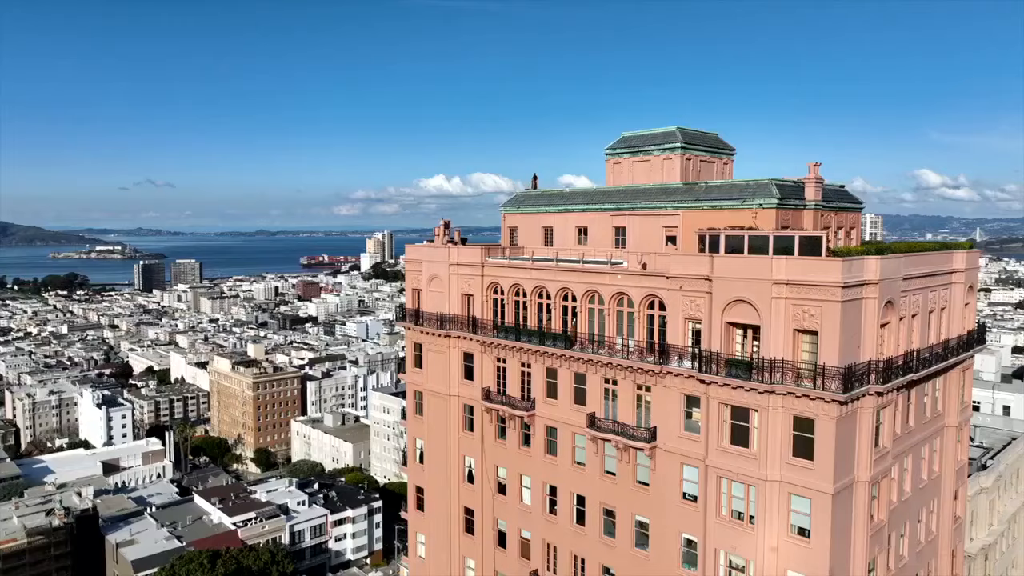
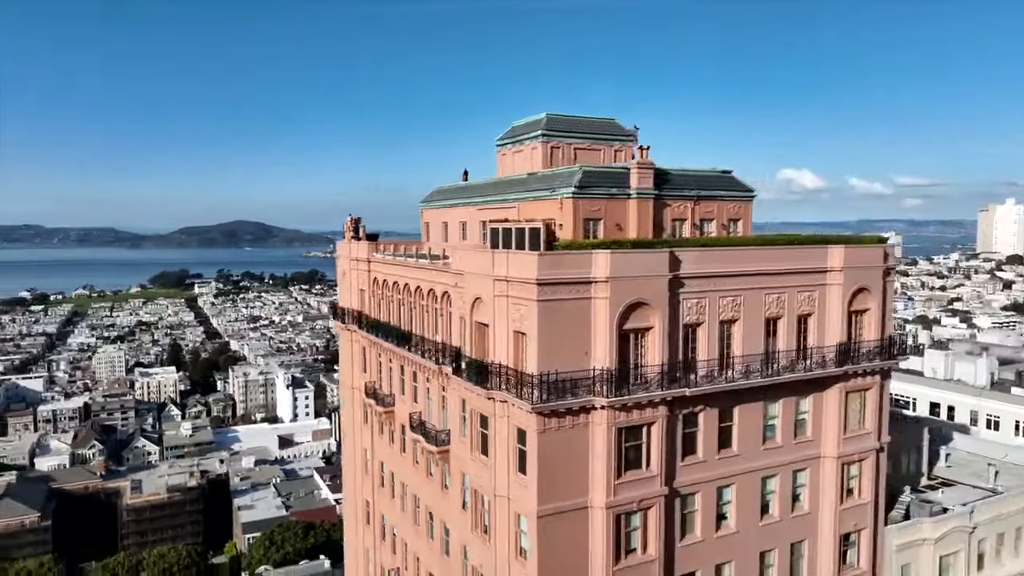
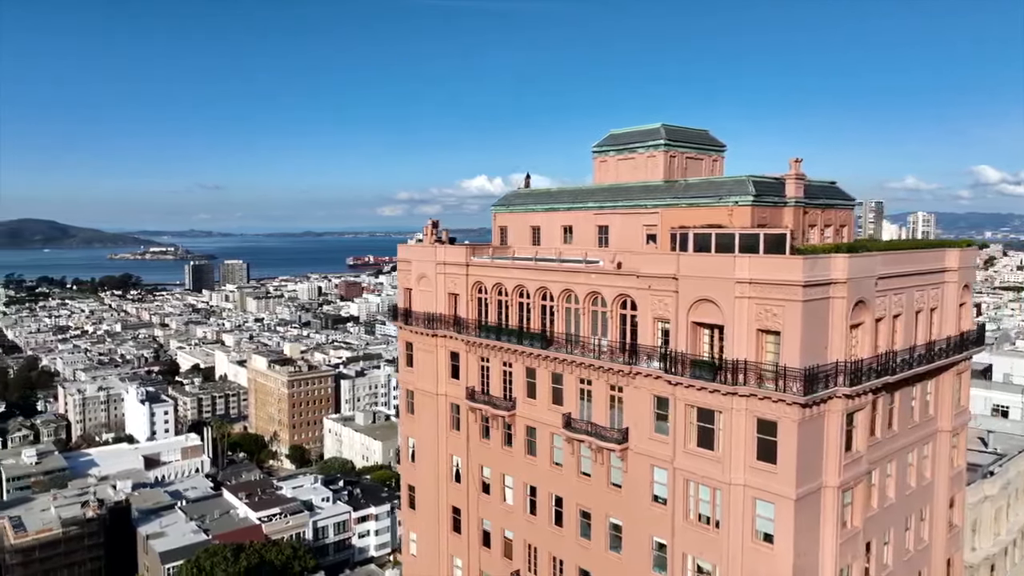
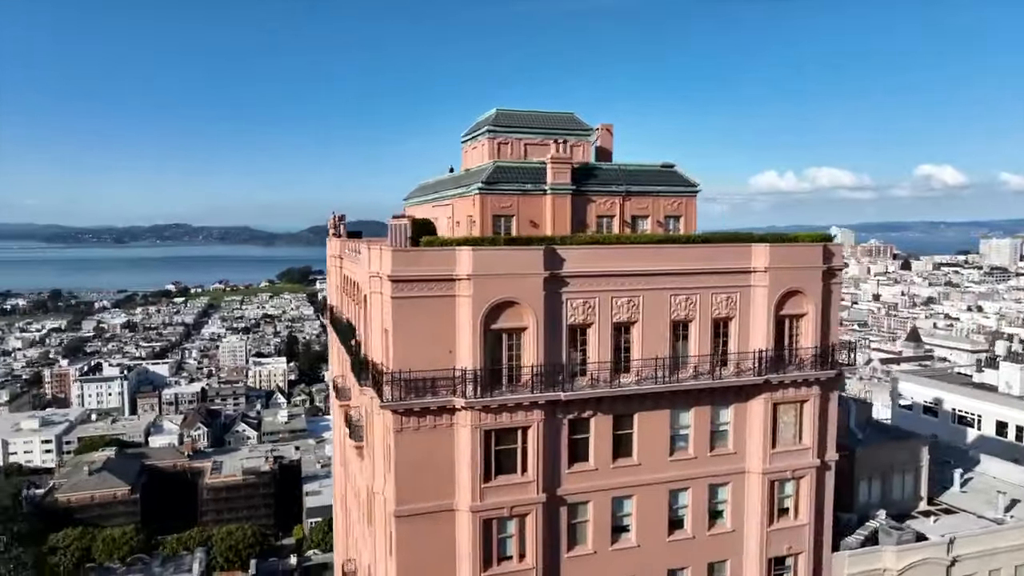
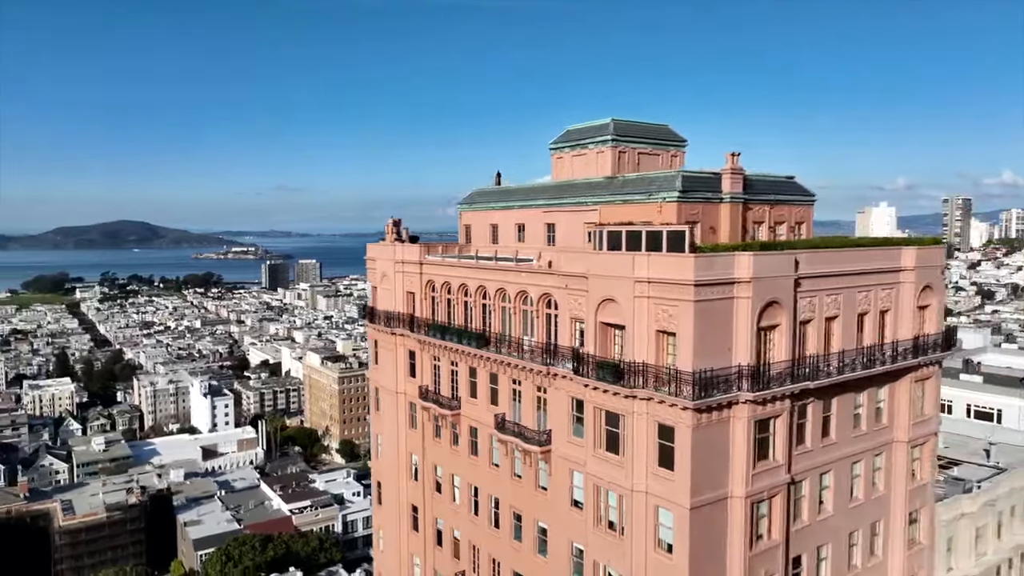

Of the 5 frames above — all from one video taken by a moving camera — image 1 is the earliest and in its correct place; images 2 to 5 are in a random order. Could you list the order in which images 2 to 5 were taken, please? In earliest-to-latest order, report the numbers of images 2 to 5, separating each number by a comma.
3, 5, 2, 4
